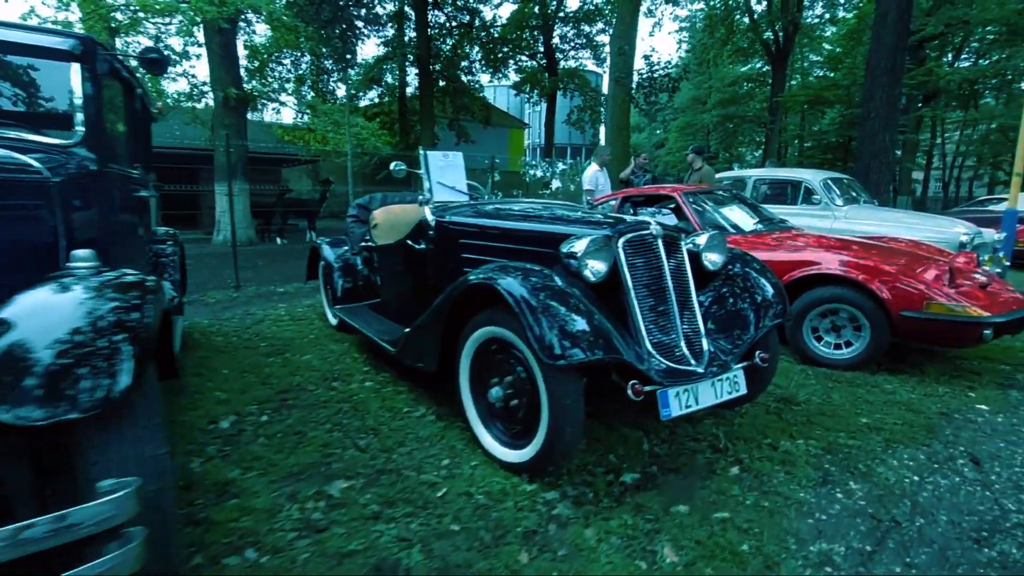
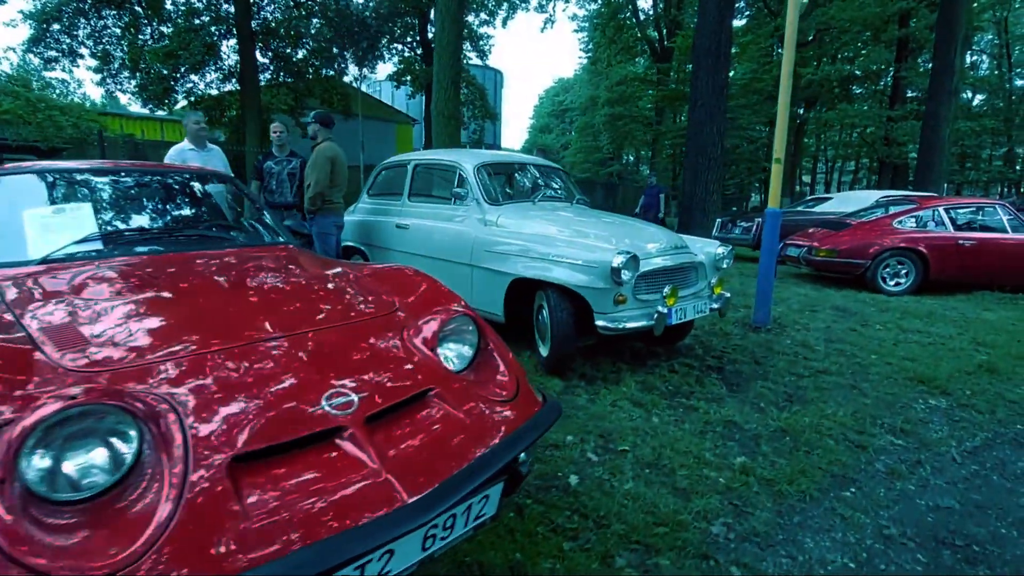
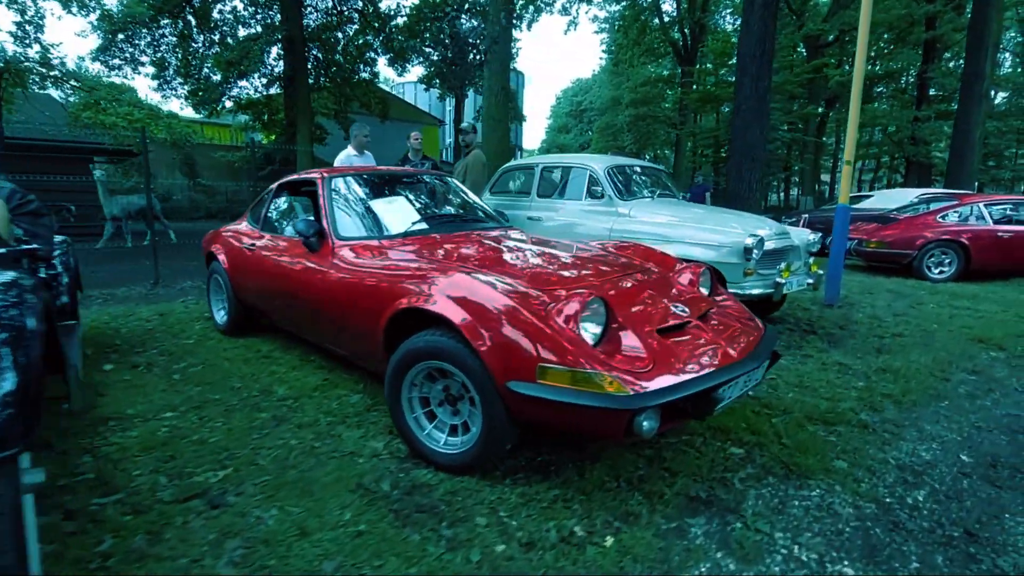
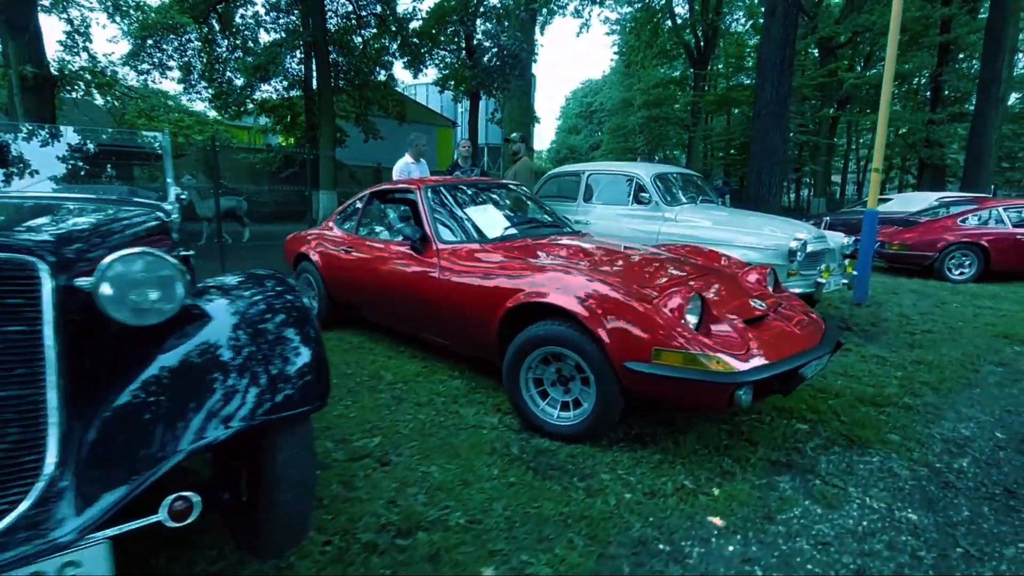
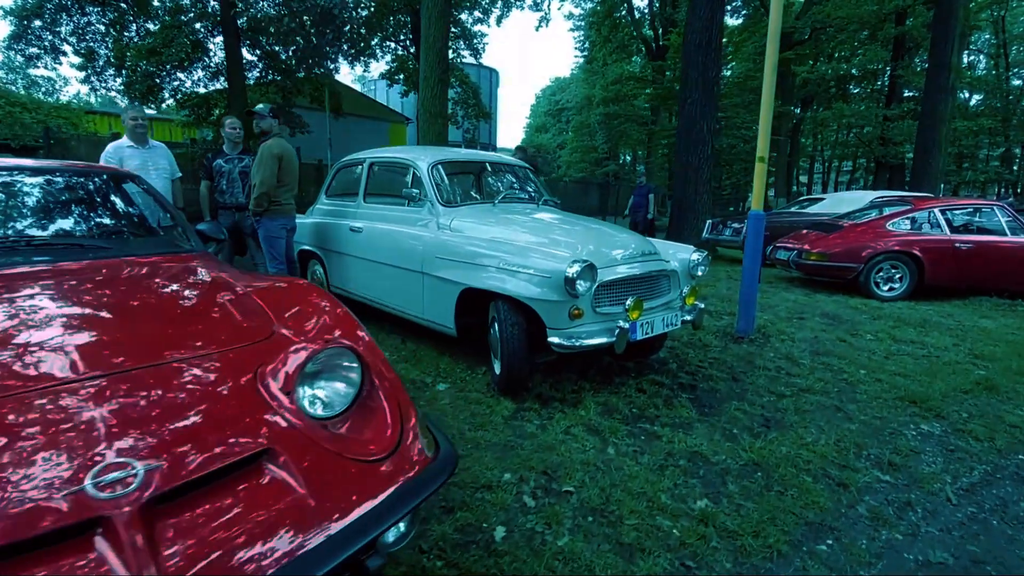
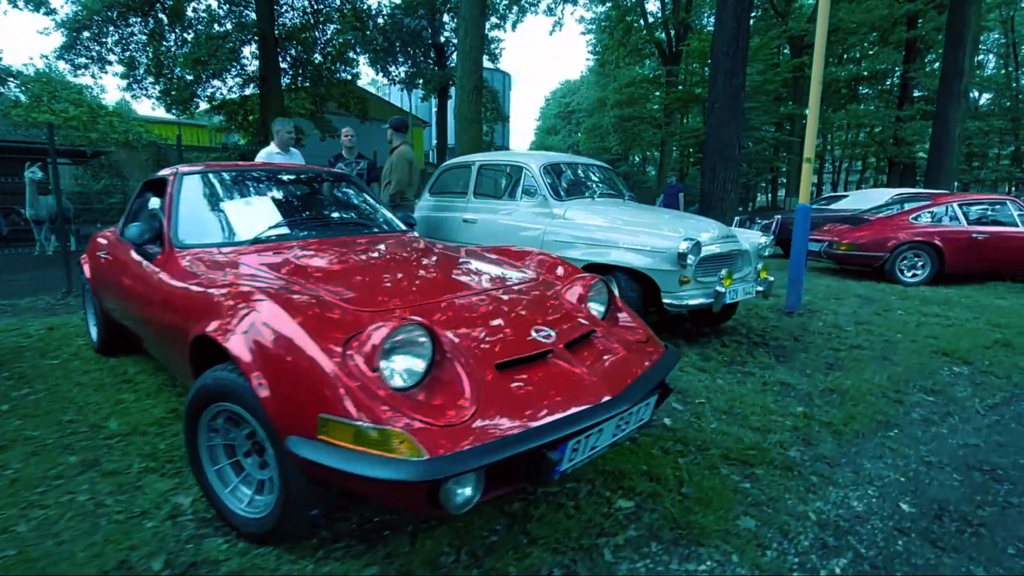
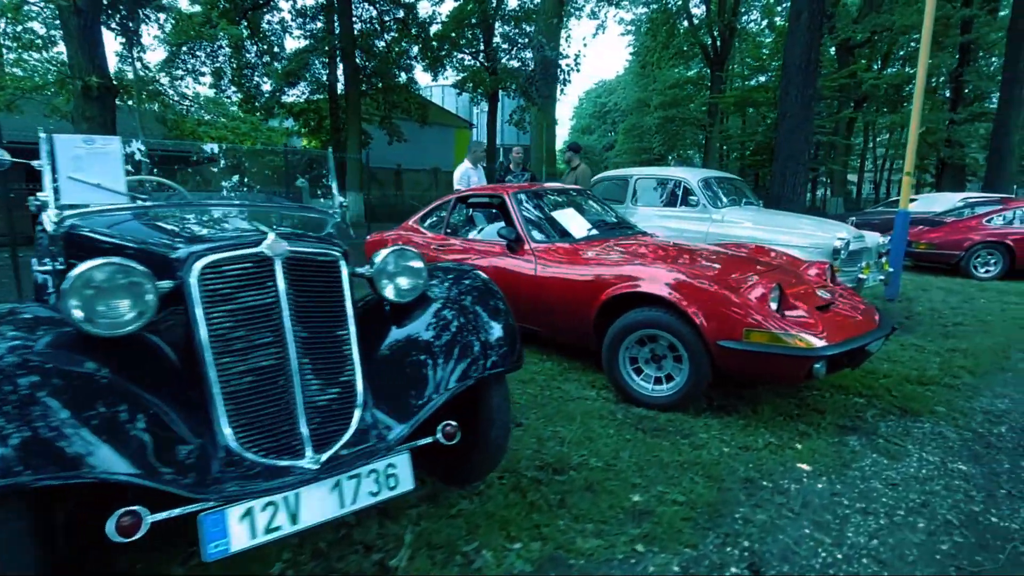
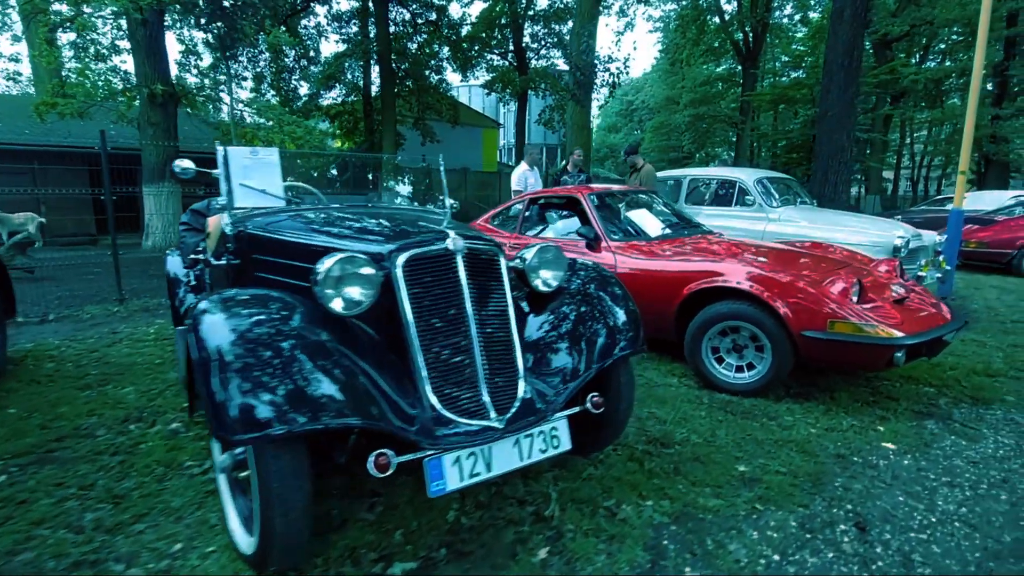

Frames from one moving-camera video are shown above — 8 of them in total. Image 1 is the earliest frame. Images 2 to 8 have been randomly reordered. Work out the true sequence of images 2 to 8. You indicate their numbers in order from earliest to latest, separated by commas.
8, 7, 4, 3, 6, 2, 5
